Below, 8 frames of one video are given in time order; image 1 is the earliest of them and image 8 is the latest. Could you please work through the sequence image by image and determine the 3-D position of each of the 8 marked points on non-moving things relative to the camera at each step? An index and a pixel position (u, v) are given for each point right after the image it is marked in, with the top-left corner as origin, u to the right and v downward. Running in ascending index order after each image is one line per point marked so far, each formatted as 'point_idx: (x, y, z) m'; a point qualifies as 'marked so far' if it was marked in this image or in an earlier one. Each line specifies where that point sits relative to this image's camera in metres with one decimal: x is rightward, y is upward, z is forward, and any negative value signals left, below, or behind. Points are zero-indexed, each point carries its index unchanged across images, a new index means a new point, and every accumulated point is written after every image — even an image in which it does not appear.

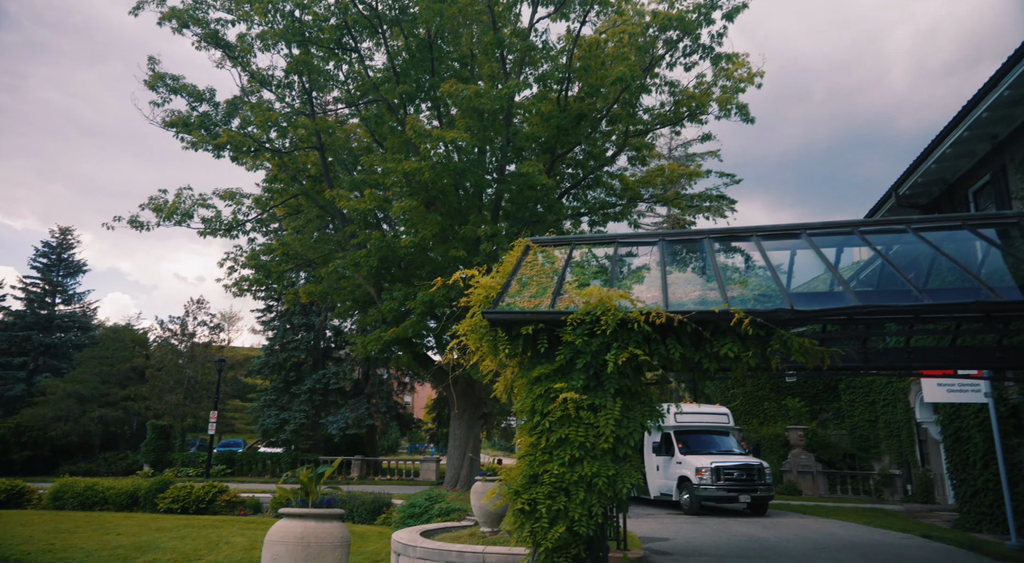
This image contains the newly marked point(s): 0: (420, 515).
0: (-1.7, -4.5, +13.3) m
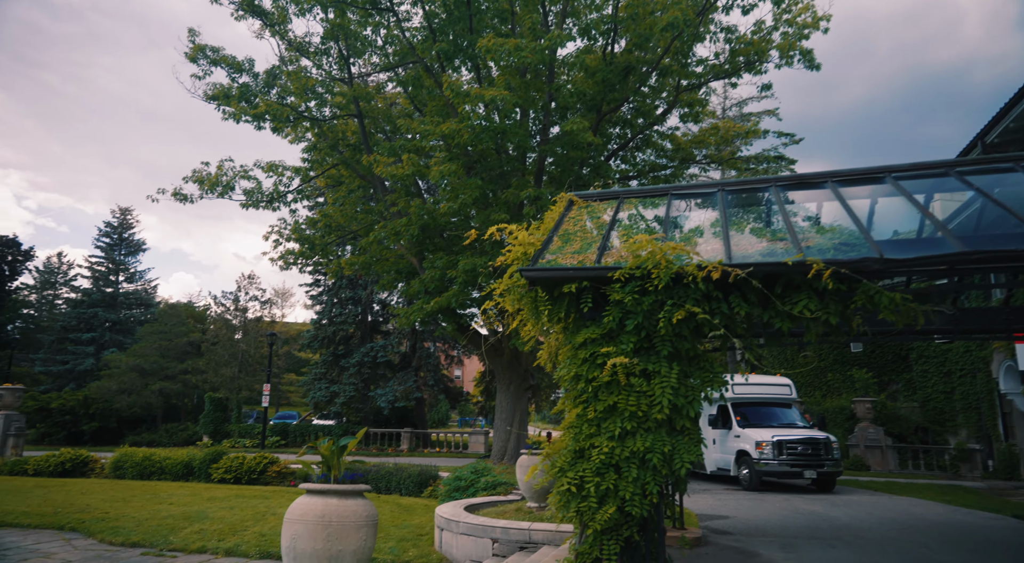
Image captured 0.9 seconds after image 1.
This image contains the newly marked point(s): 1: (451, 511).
0: (-0.8, -3.8, +12.9) m
1: (-0.9, -3.4, +10.4) m
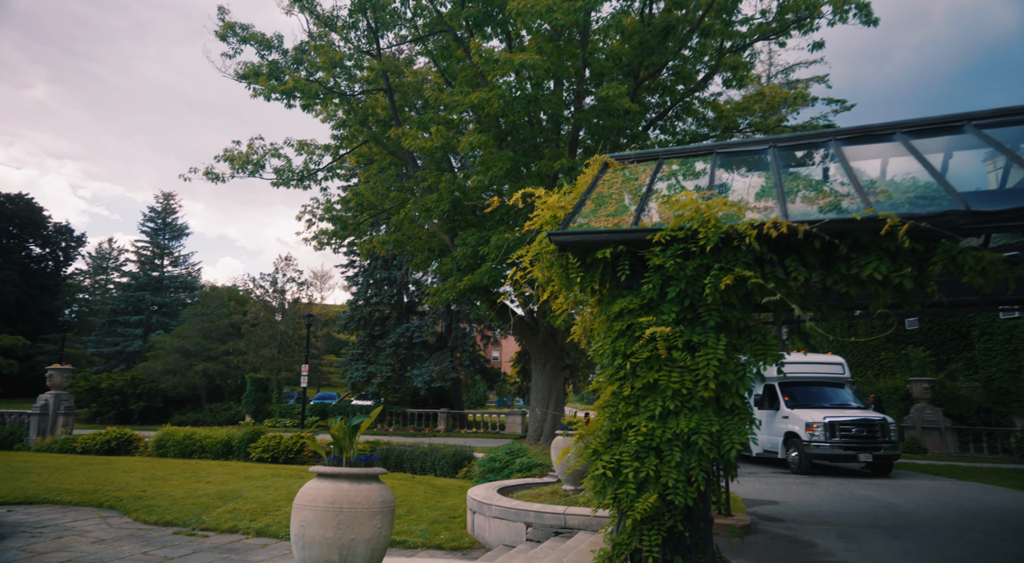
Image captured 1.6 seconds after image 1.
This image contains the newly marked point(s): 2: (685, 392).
0: (-0.2, -3.4, +12.6) m
1: (-0.4, -3.0, +10.0) m
2: (+1.2, -0.8, +4.8) m
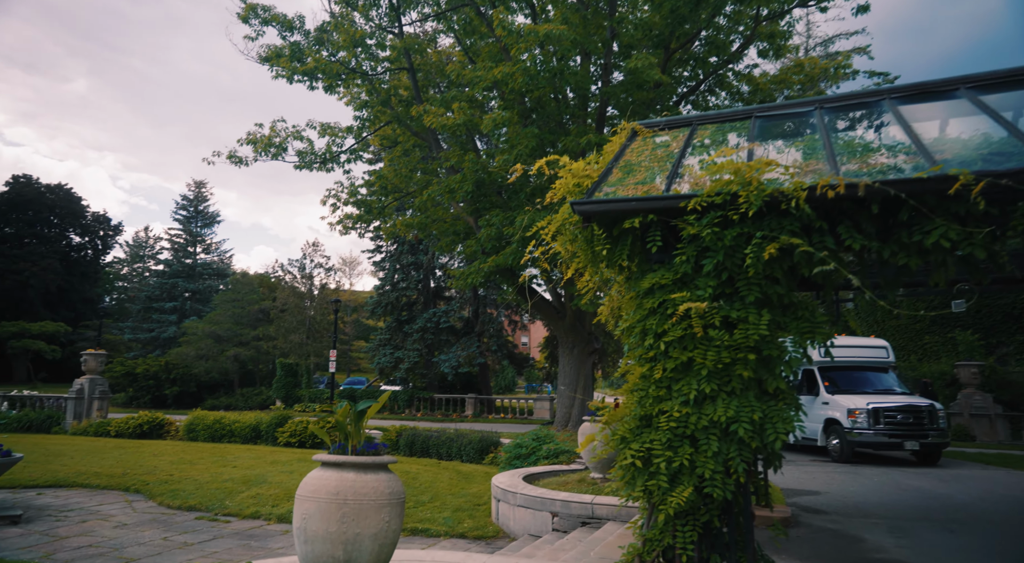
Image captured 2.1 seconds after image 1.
0: (+0.3, -3.1, +12.2) m
1: (0.0, -2.8, +9.6) m
2: (+1.3, -0.6, +4.3) m
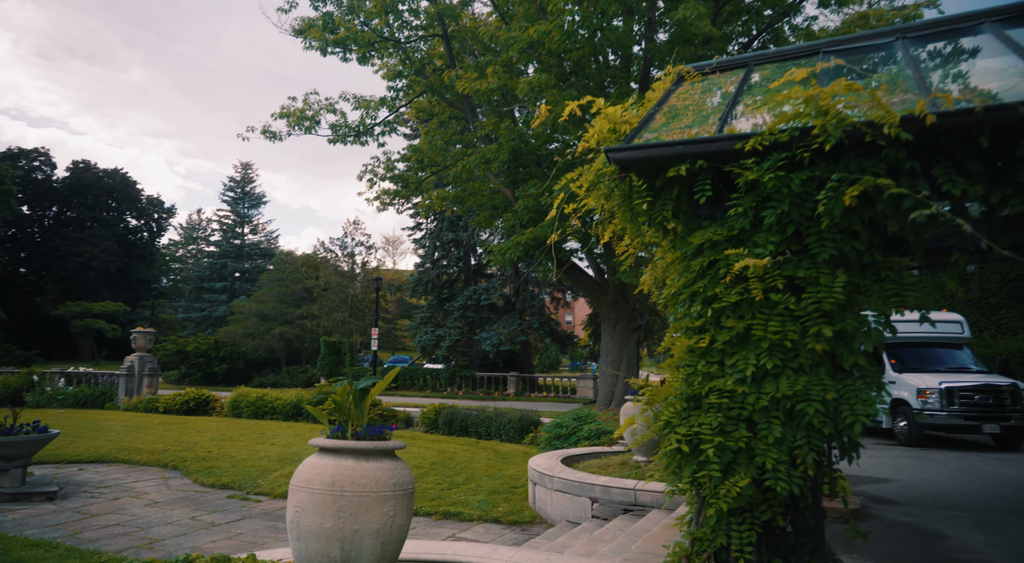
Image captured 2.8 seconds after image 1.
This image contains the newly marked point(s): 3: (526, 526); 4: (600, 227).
0: (+0.9, -2.6, +11.6) m
1: (+0.4, -2.4, +9.1) m
2: (+1.5, -0.3, +3.7) m
3: (+0.2, -2.9, +8.3) m
4: (+0.7, +0.4, +5.4) m
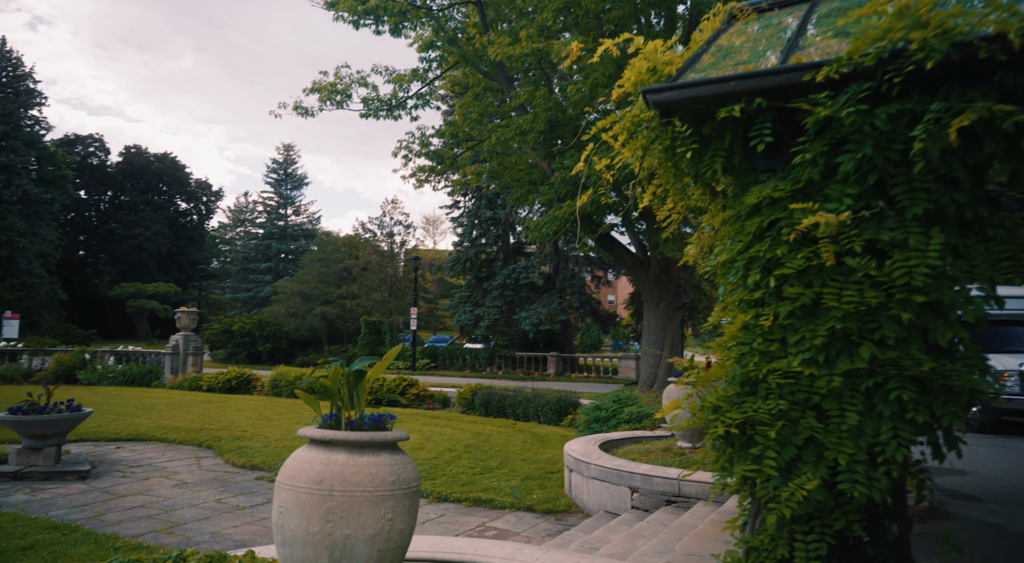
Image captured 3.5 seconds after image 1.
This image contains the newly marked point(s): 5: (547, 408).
0: (+1.5, -2.2, +11.1) m
1: (+0.9, -2.1, +8.5) m
2: (+1.5, -0.2, +3.0) m
3: (+0.5, -2.6, +7.8) m
4: (+0.9, +0.6, +4.8) m
5: (+0.7, -2.7, +14.8) m
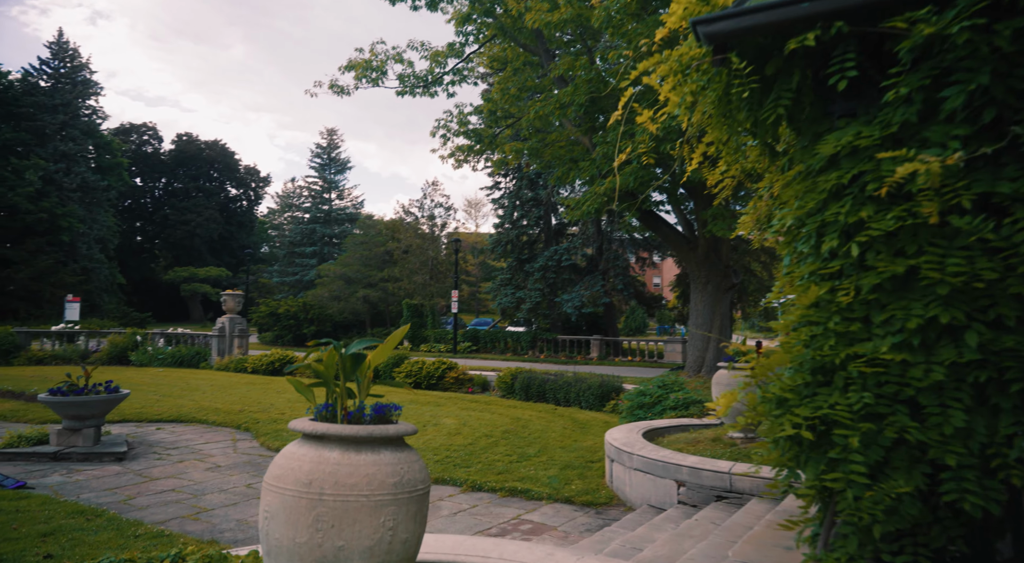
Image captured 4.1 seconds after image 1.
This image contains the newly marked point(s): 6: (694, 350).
0: (+2.1, -1.9, +10.5) m
1: (+1.3, -1.8, +8.0) m
2: (+1.6, -0.1, +2.4) m
3: (+0.9, -2.4, +7.3) m
4: (+1.1, +0.8, +4.2) m
5: (+1.5, -2.3, +14.3) m
6: (+3.7, -1.4, +14.2) m
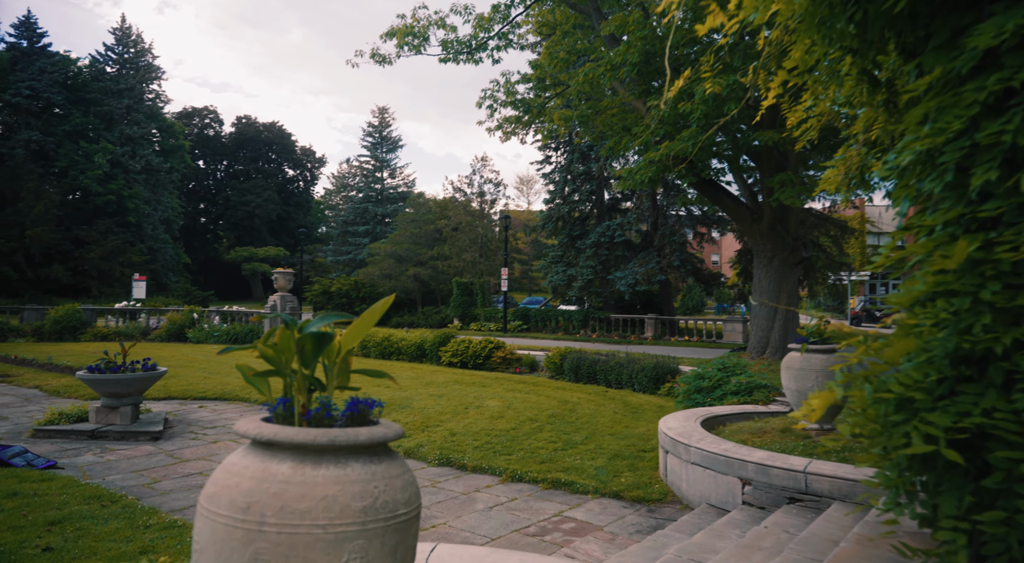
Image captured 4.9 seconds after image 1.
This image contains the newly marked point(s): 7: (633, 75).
0: (+2.7, -1.5, +9.6) m
1: (+1.7, -1.5, +7.2) m
2: (+1.6, +0.1, +1.5) m
3: (+1.3, -2.1, +6.6) m
4: (+1.2, +1.0, +3.3) m
5: (+2.5, -1.8, +13.5) m
6: (+4.6, -0.9, +13.2) m
7: (+2.2, +3.7, +12.6) m
